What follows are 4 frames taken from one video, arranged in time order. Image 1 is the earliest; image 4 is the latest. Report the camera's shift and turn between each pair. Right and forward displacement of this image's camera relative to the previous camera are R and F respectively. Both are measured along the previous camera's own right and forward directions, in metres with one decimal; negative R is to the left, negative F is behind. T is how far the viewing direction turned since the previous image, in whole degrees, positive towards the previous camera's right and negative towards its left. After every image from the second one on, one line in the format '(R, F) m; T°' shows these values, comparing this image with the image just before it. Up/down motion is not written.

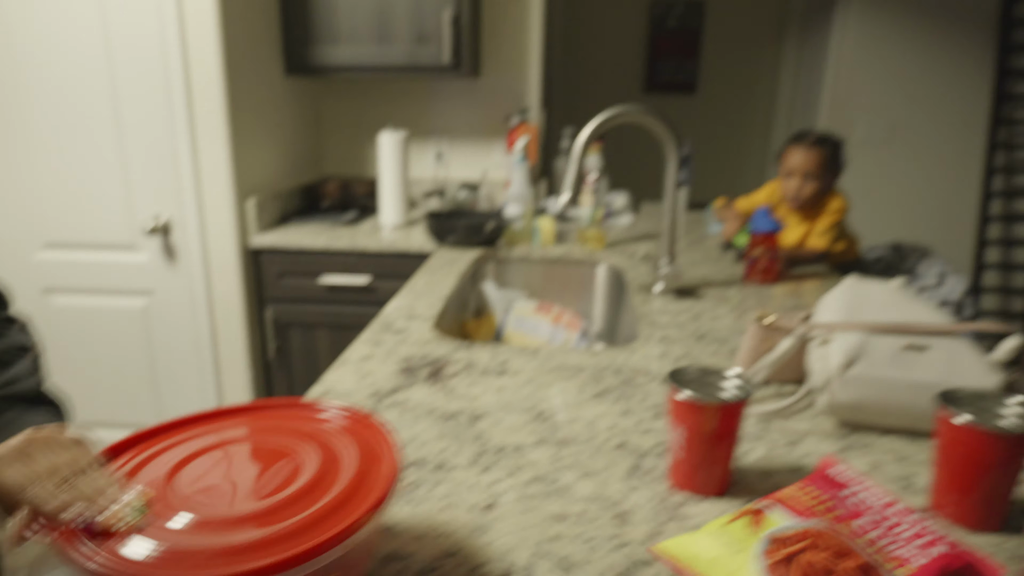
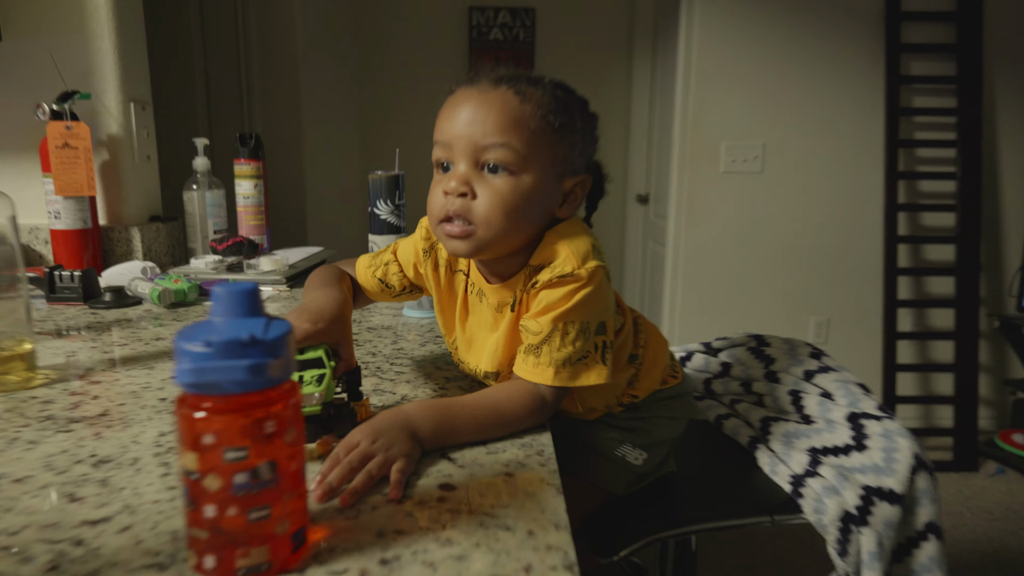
(+0.7, +1.0) m; +7°
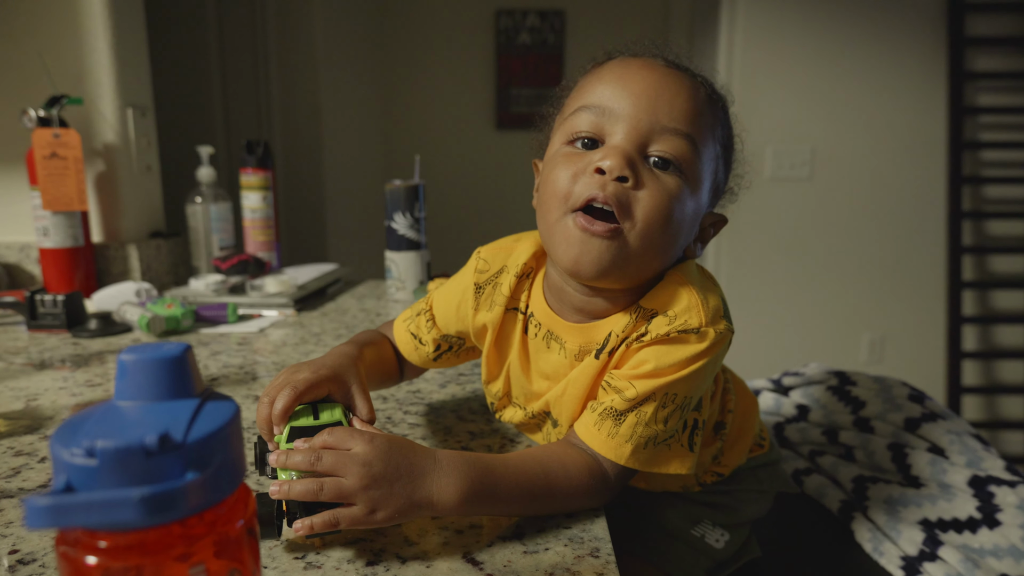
(0.0, +0.1) m; -2°
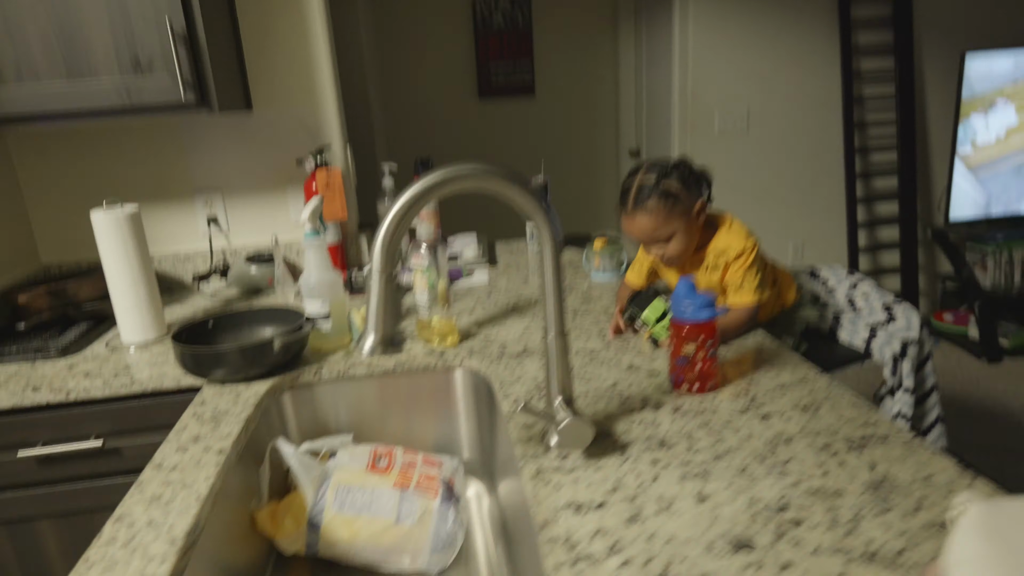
(-0.5, -0.6) m; +8°
